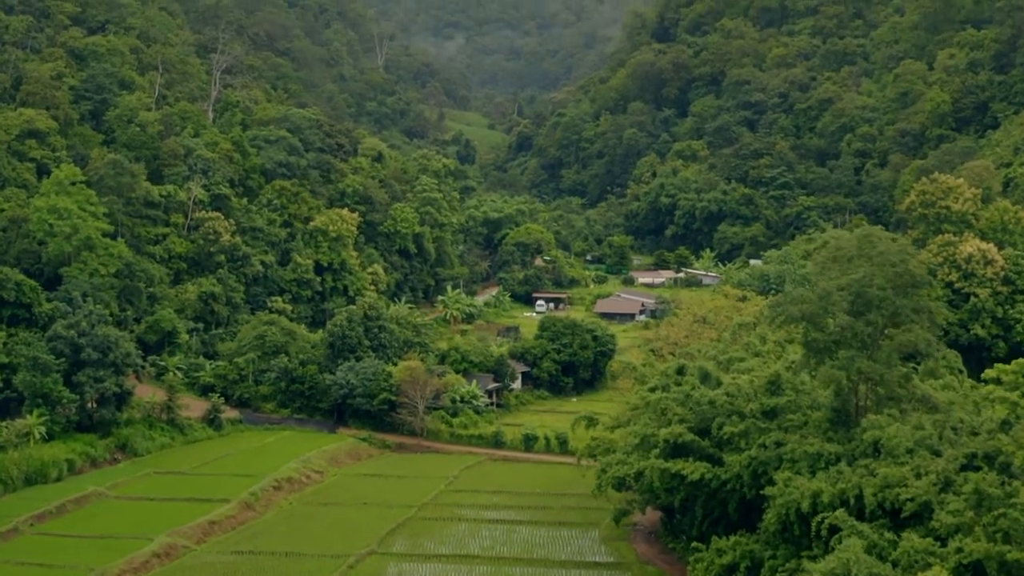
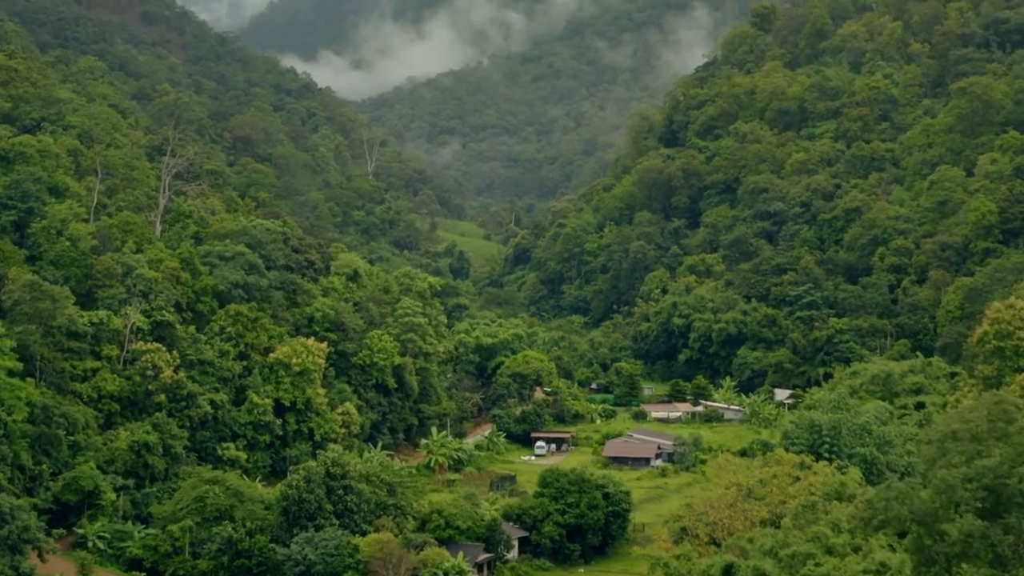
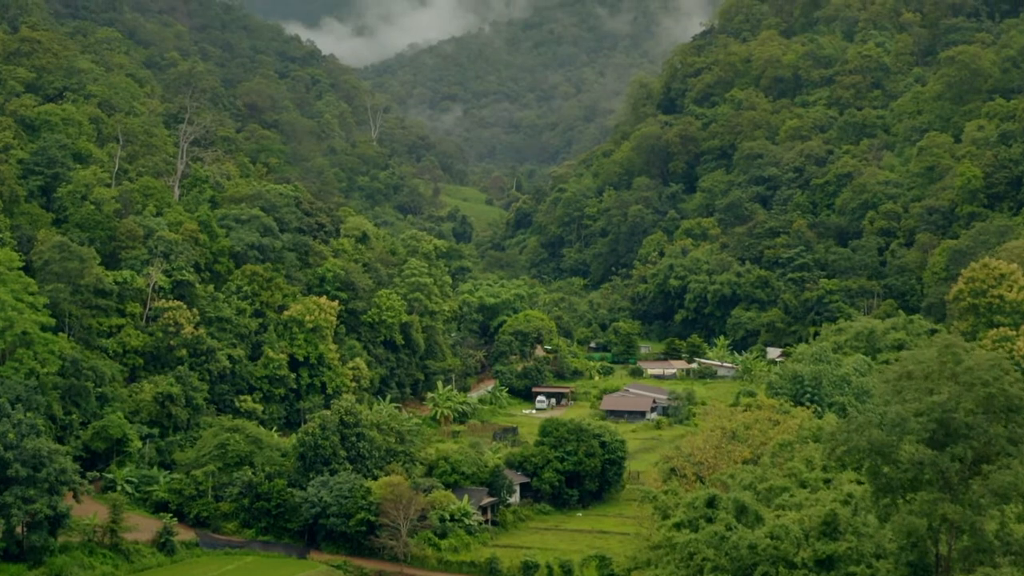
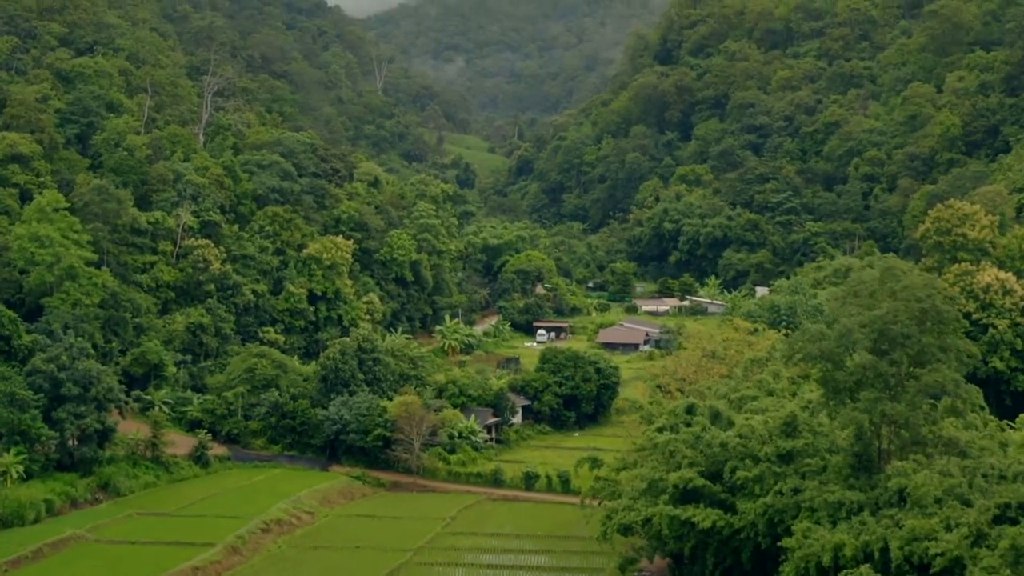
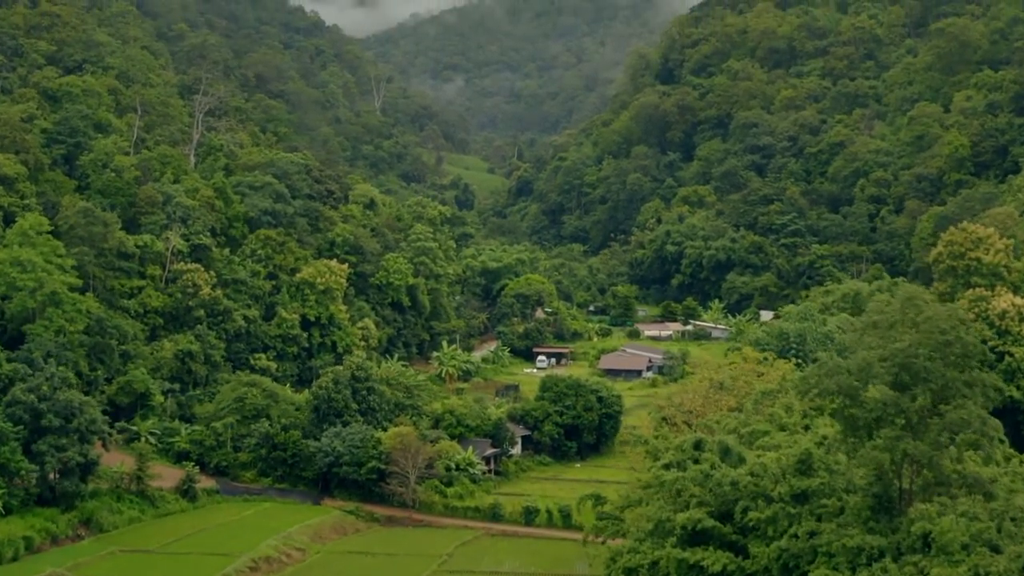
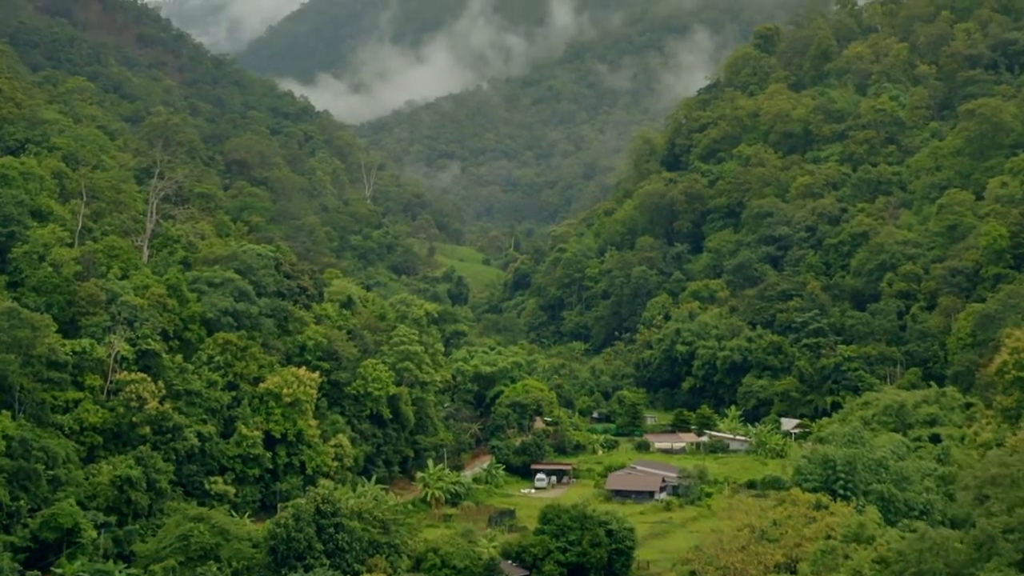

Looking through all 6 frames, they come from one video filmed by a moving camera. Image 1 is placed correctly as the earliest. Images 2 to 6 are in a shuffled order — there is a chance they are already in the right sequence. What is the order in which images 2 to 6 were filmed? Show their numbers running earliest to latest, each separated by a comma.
4, 5, 3, 2, 6
